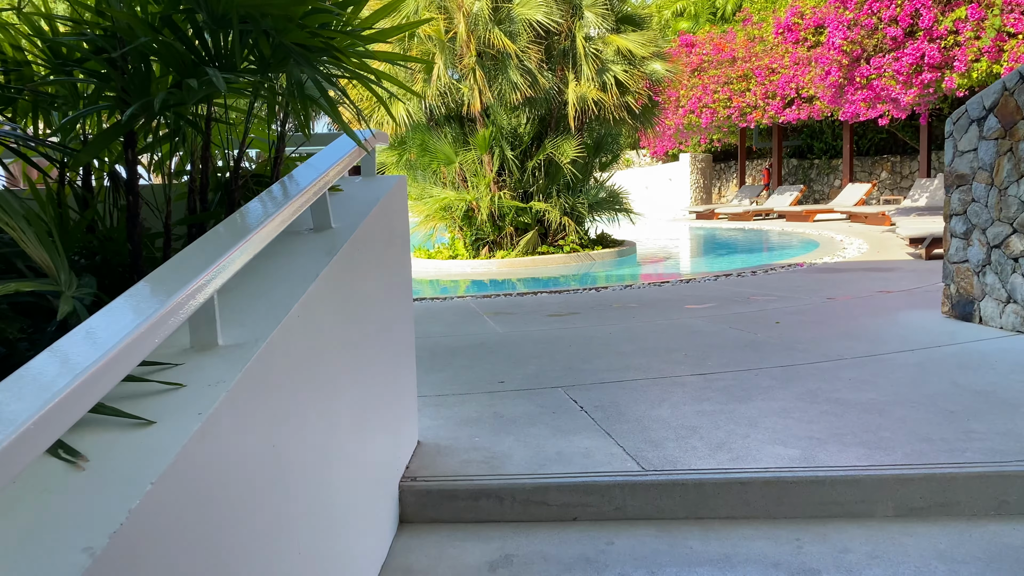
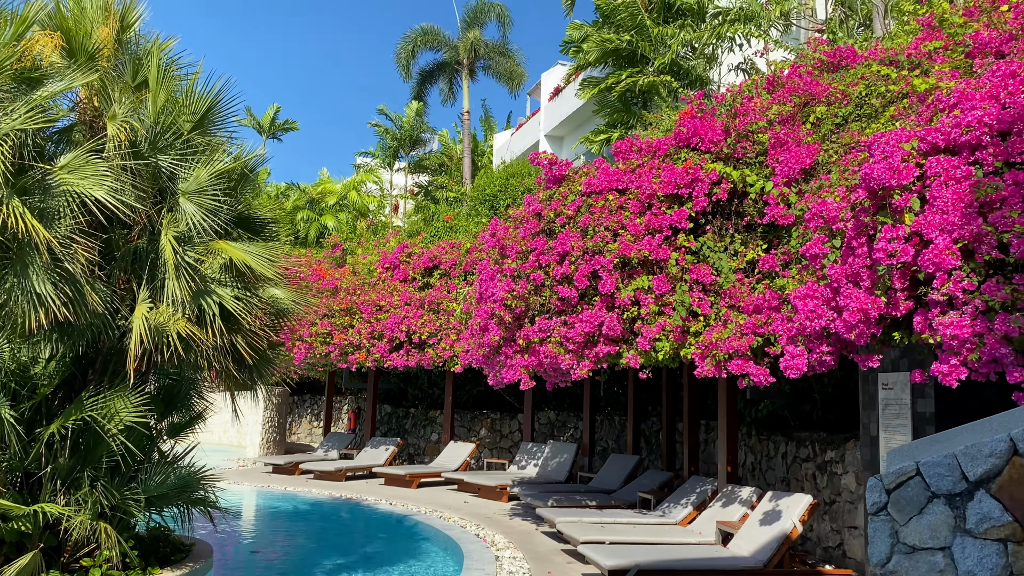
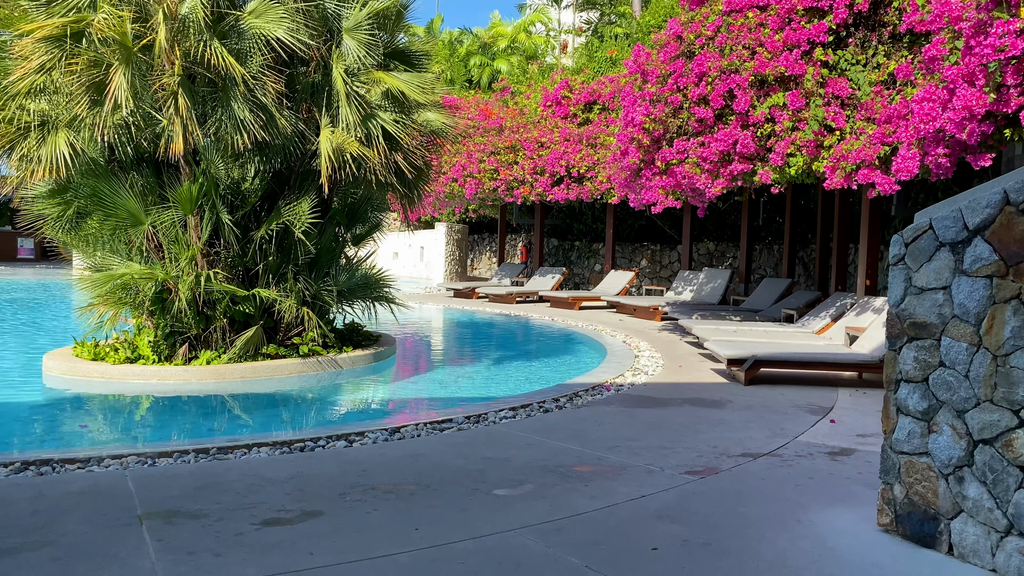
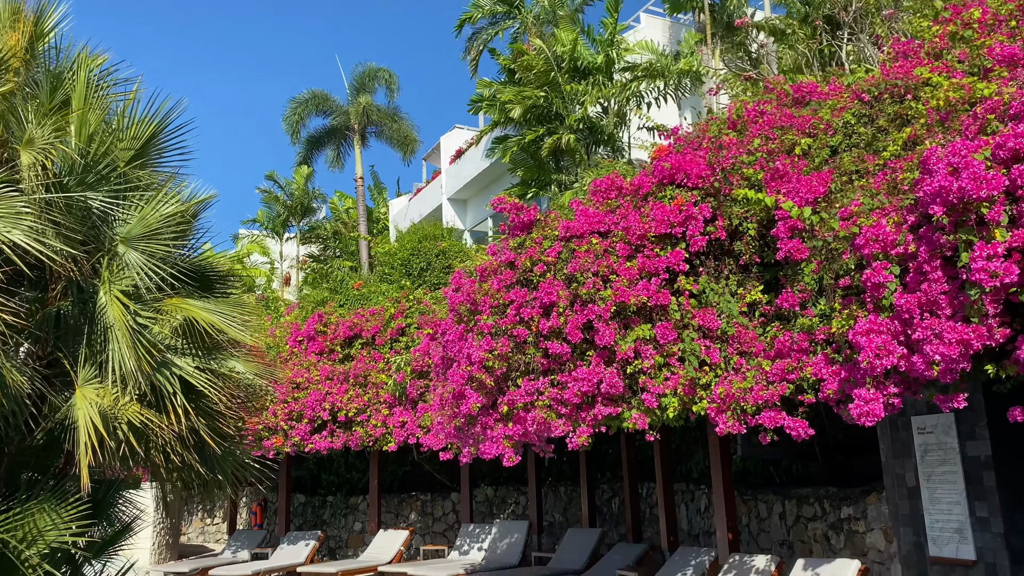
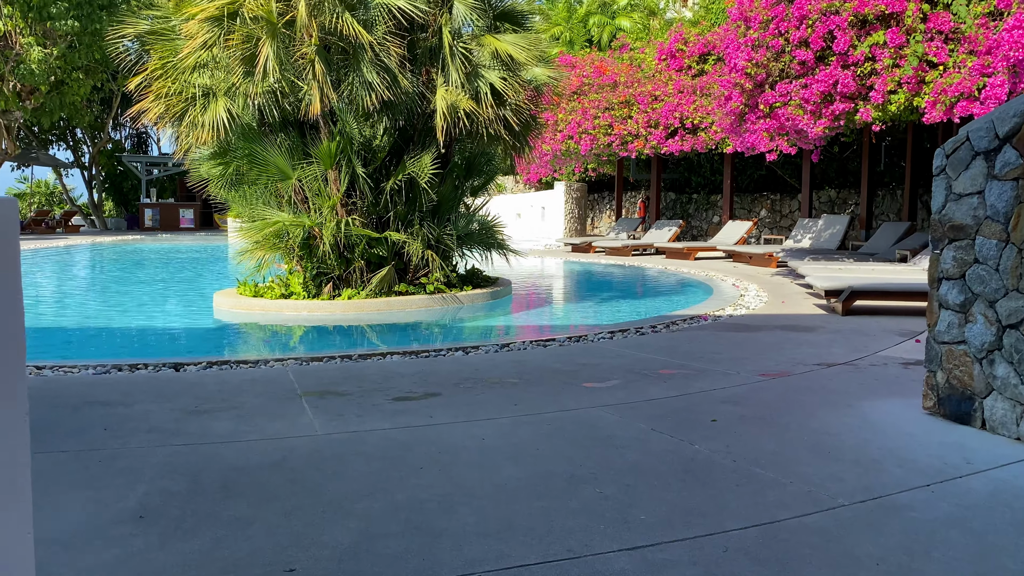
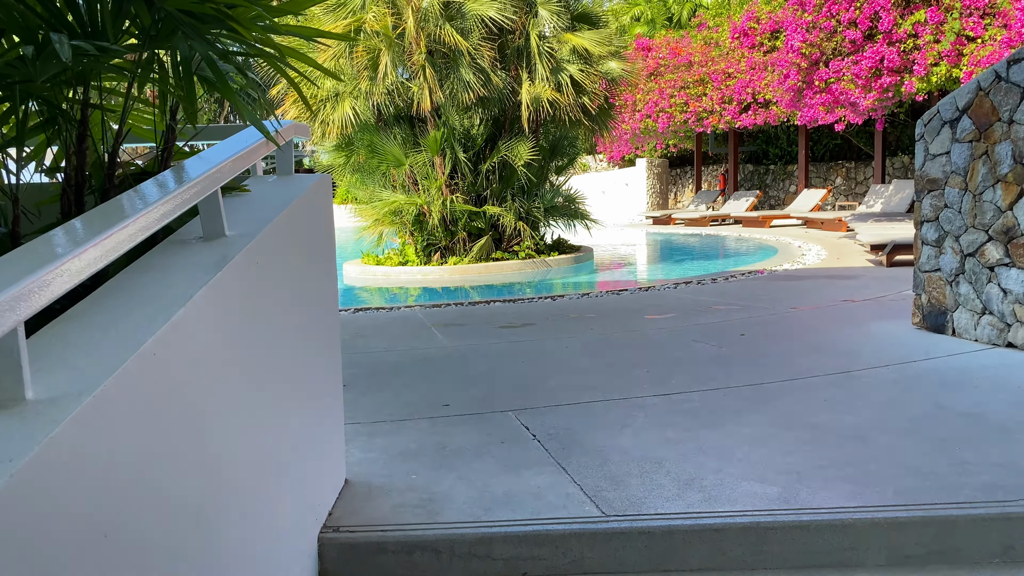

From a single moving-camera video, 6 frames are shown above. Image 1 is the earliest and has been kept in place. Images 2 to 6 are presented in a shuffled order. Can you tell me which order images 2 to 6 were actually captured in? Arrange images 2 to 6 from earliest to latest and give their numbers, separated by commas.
6, 5, 3, 2, 4
